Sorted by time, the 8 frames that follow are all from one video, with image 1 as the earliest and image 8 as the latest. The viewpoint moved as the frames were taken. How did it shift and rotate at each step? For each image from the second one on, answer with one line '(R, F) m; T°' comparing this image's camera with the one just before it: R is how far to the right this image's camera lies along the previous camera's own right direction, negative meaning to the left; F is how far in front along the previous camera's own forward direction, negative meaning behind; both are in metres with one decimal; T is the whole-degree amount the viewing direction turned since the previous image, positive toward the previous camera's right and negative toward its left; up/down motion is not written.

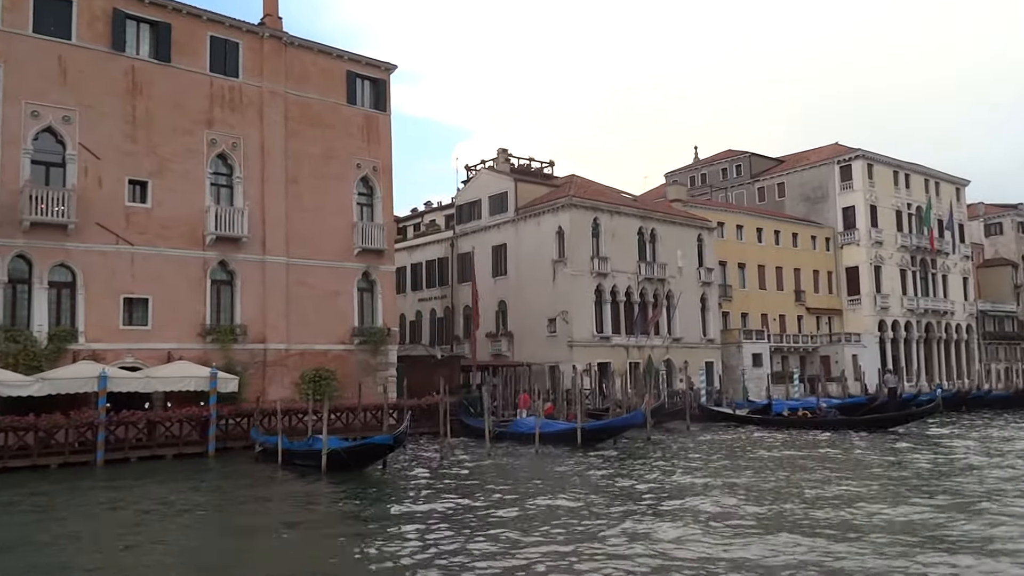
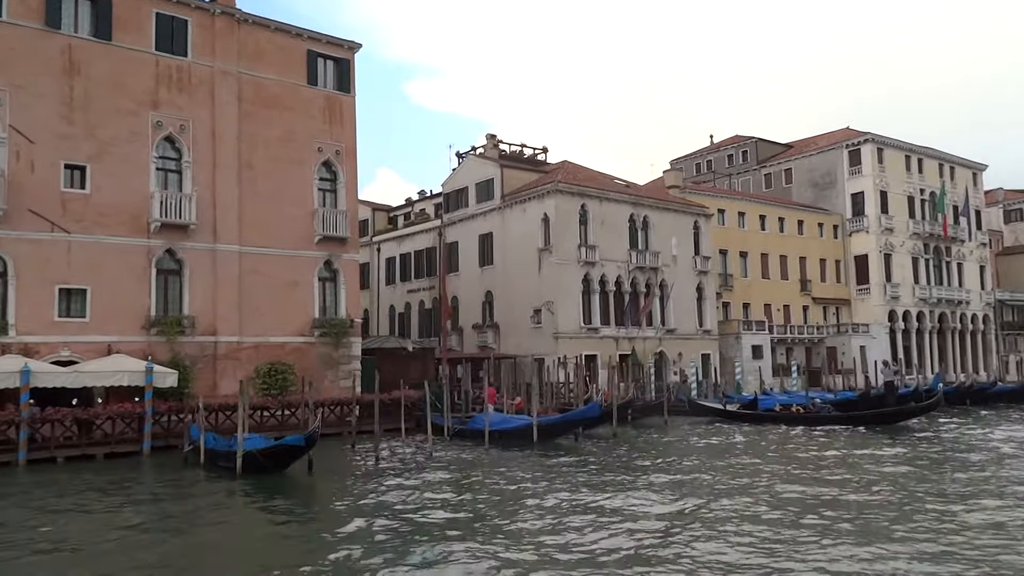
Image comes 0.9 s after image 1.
(+1.8, +1.5) m; -1°
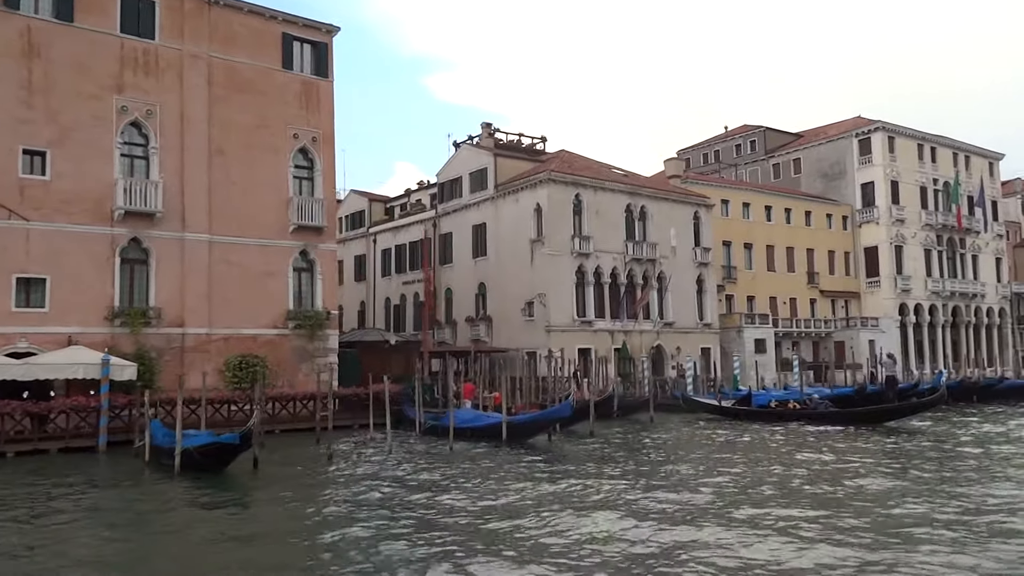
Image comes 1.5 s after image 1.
(+1.2, +1.0) m; -1°
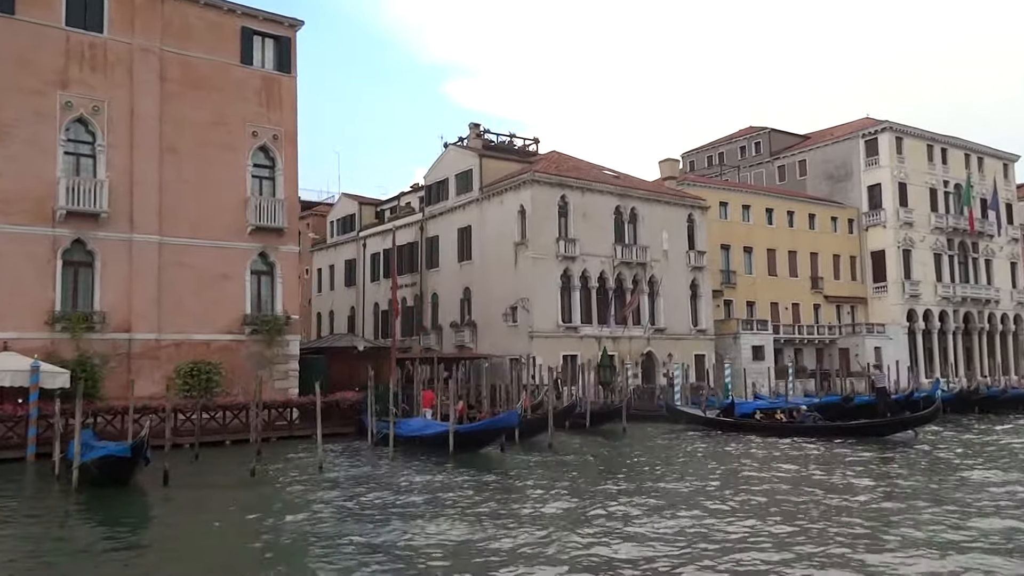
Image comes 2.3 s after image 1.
(+1.6, +1.3) m; -1°
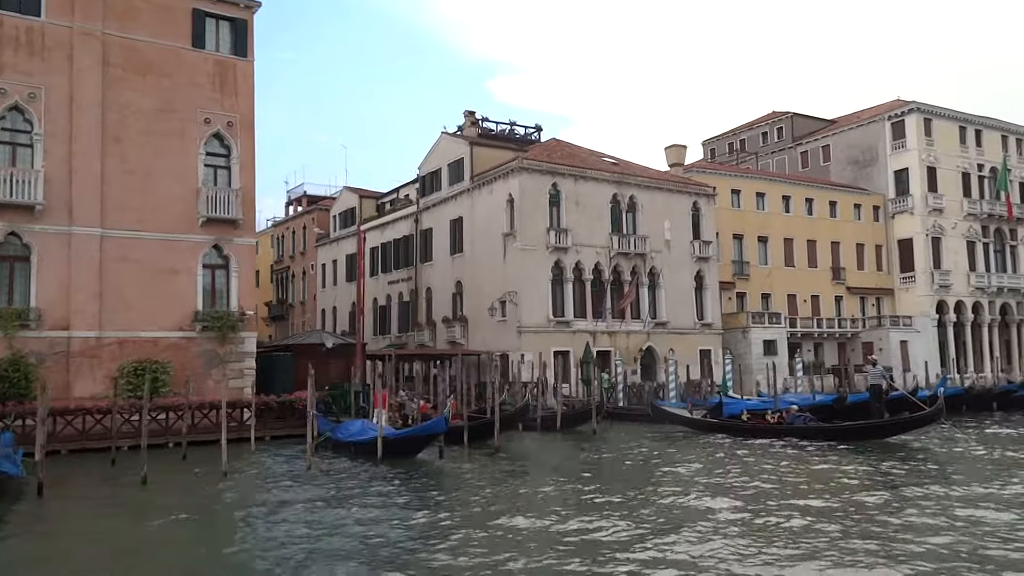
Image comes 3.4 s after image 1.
(+2.3, +1.7) m; -3°
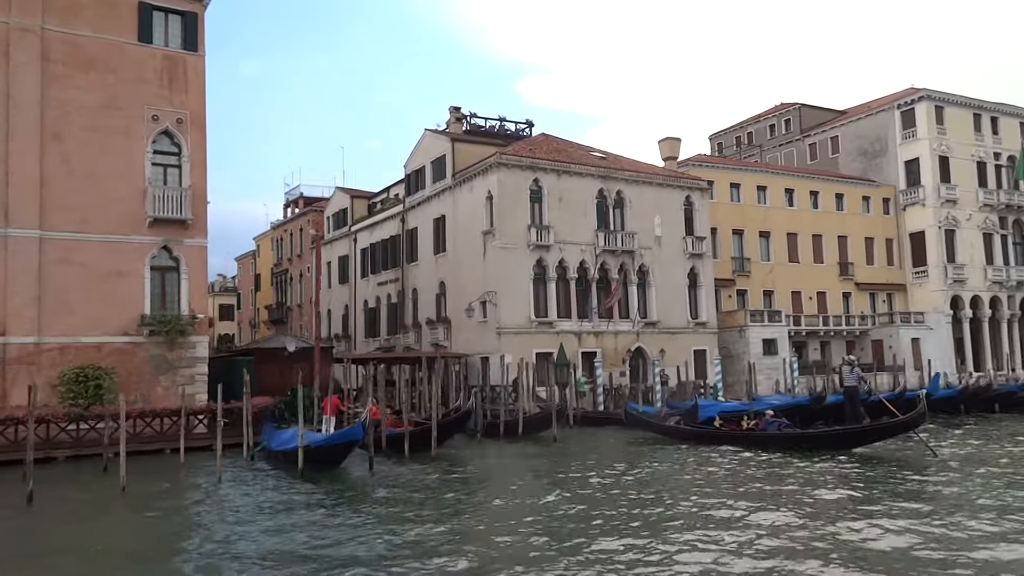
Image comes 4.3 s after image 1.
(+2.0, +1.3) m; -2°
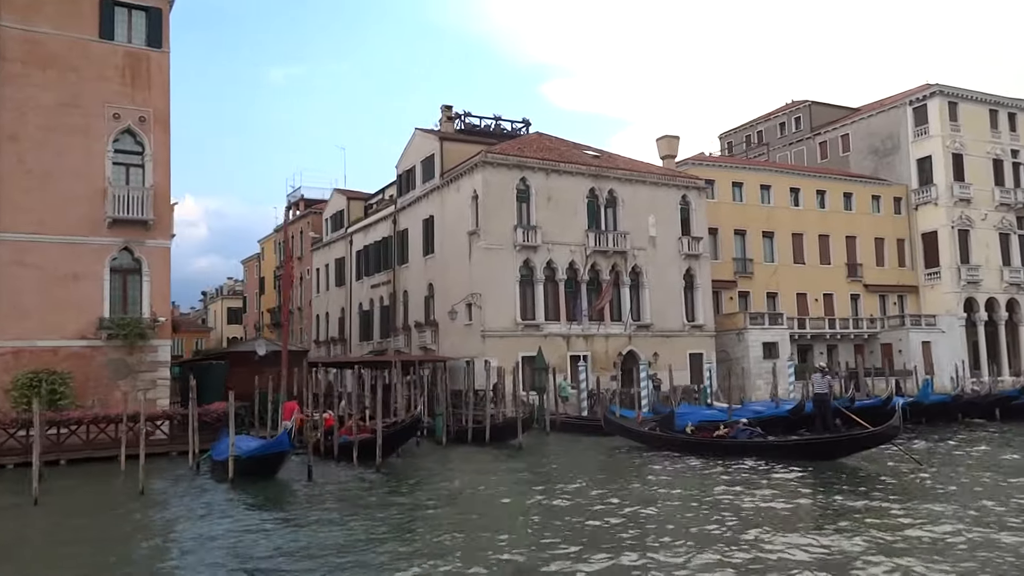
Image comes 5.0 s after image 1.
(+1.6, +0.9) m; -2°
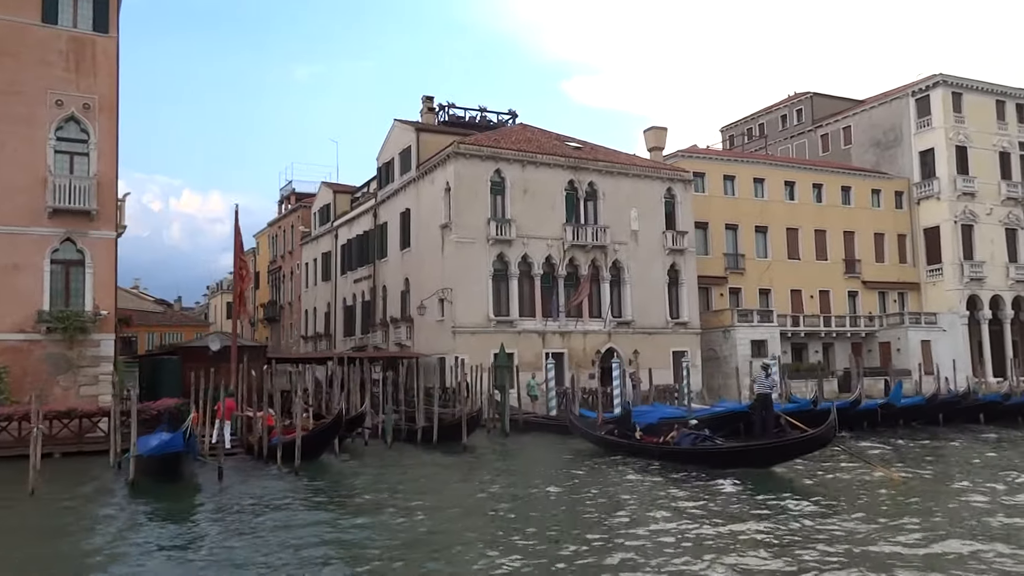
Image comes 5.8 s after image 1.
(+1.8, +1.0) m; -1°
